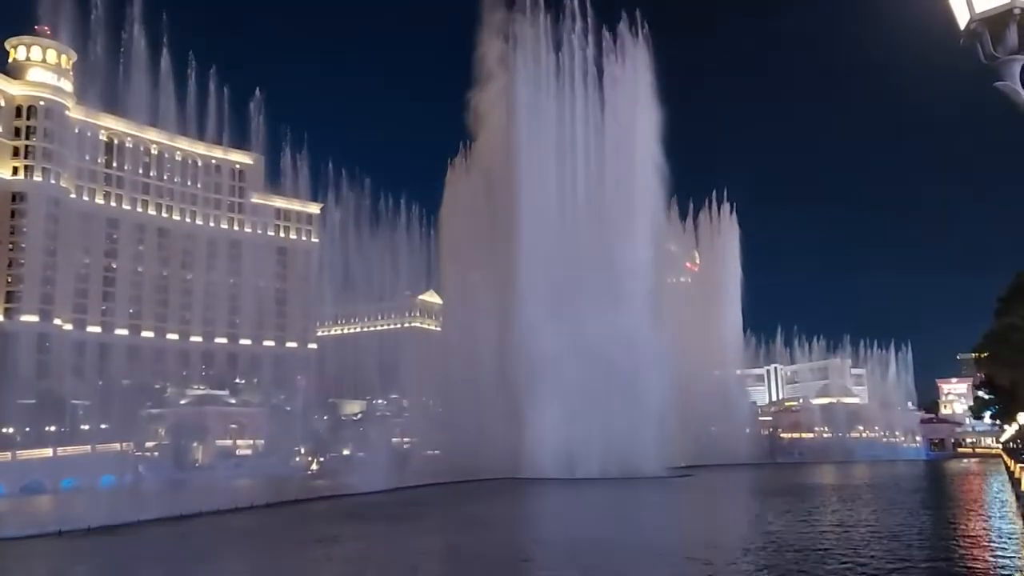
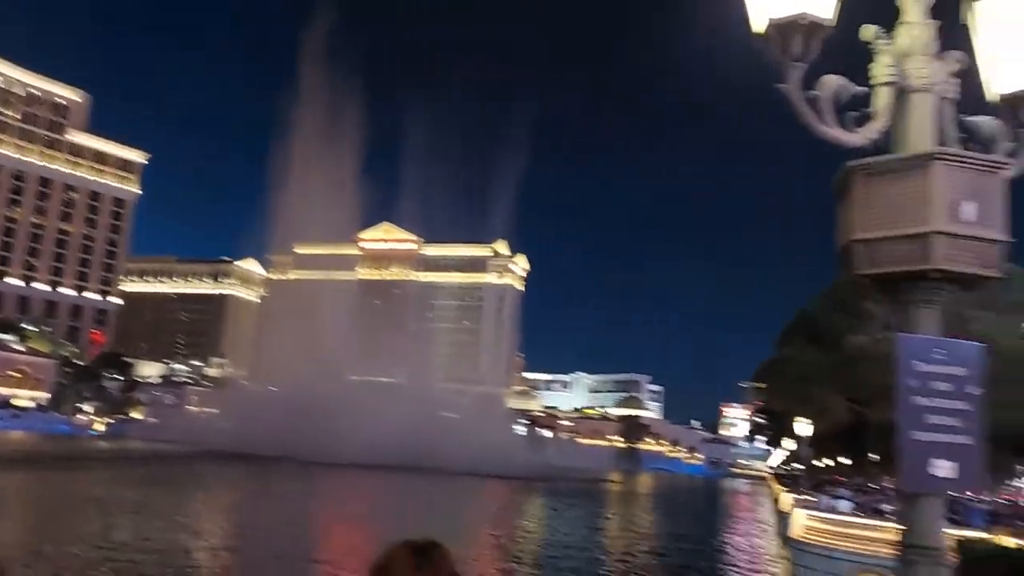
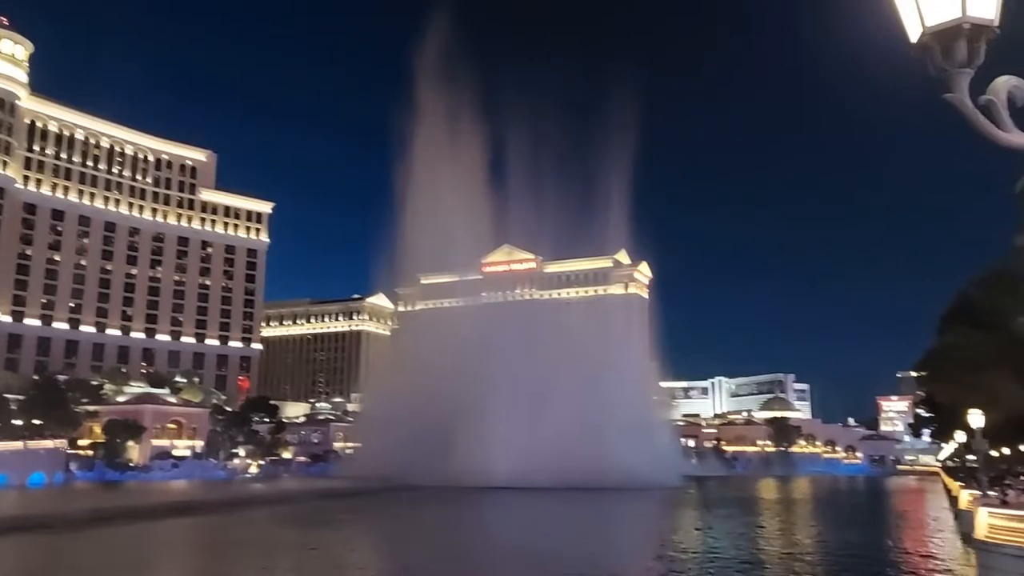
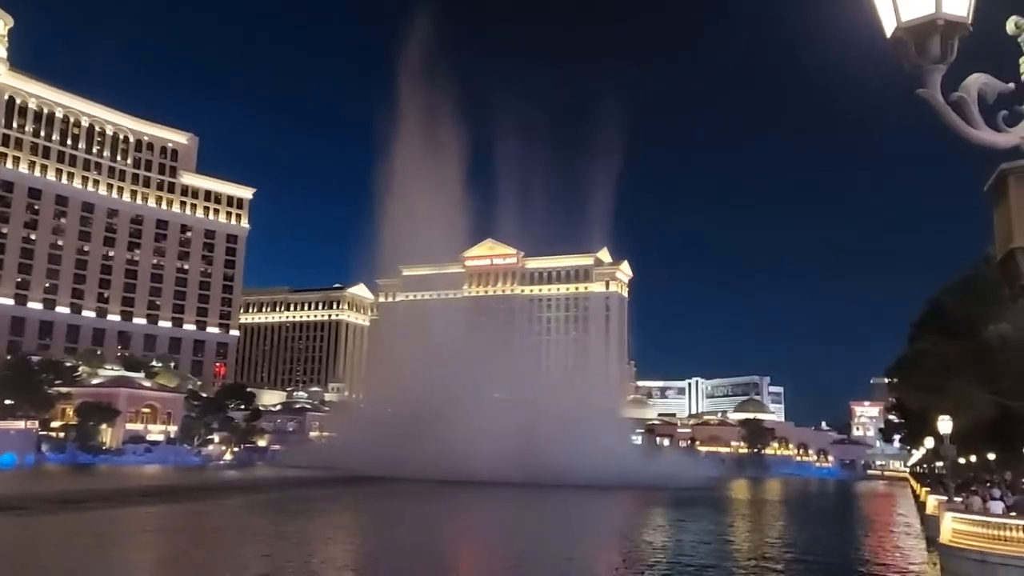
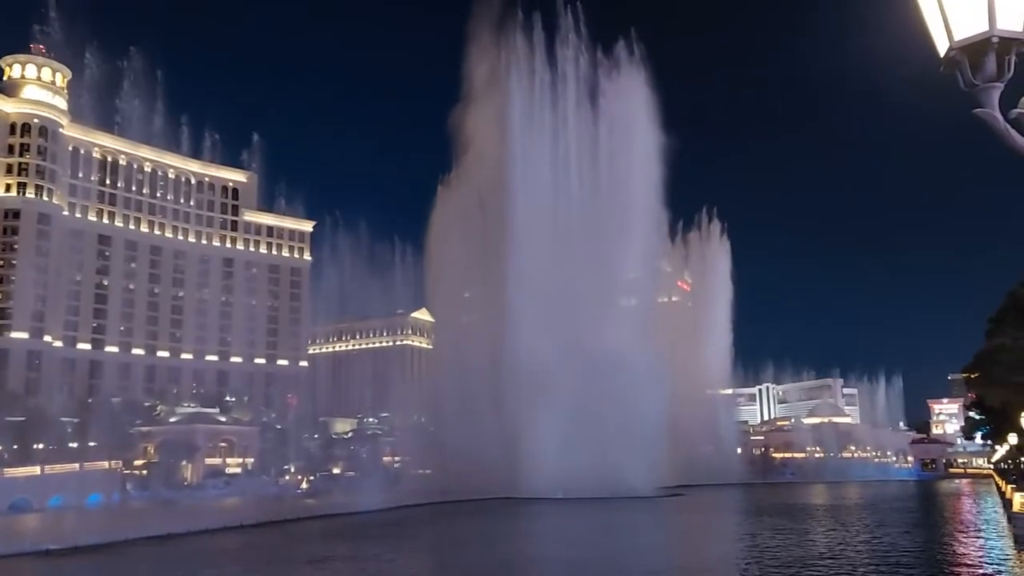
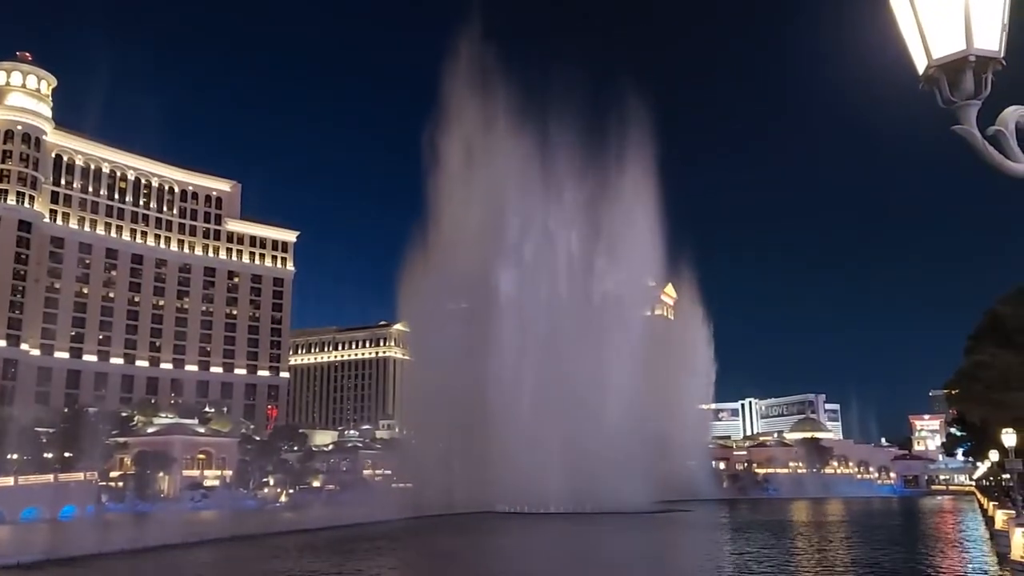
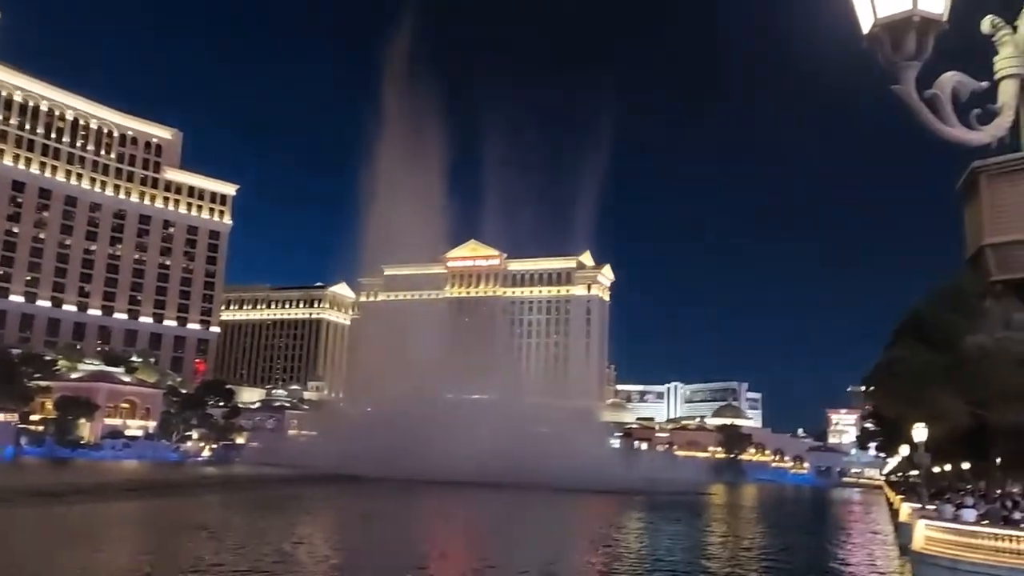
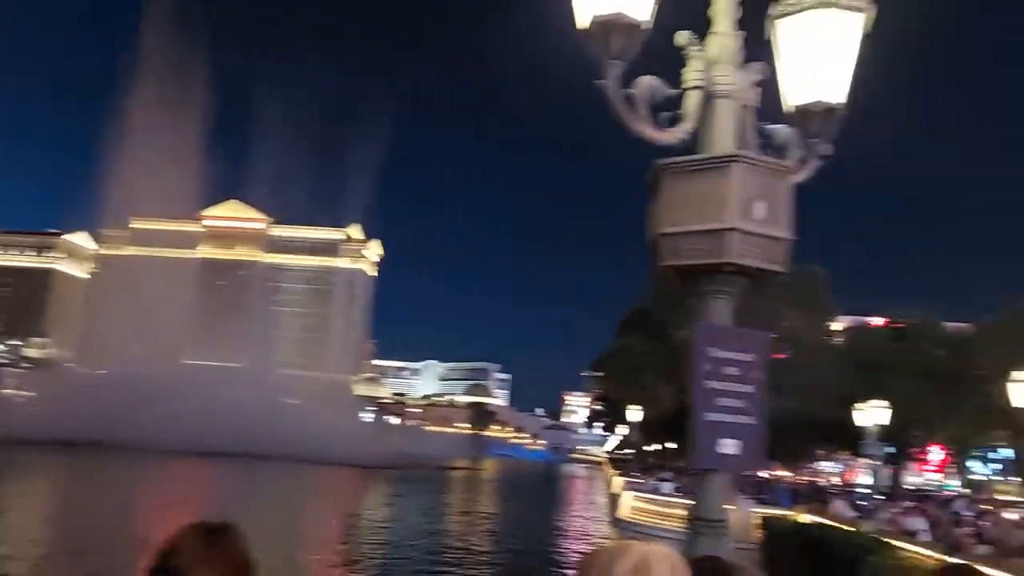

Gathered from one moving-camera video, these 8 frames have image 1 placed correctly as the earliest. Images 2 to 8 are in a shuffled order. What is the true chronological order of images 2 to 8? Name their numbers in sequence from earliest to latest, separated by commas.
5, 6, 3, 4, 7, 2, 8
